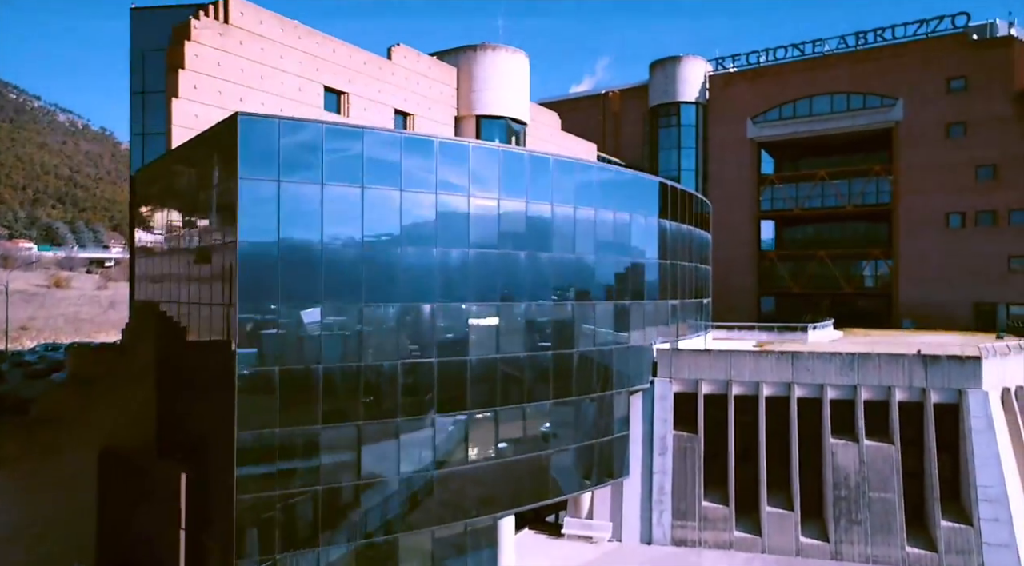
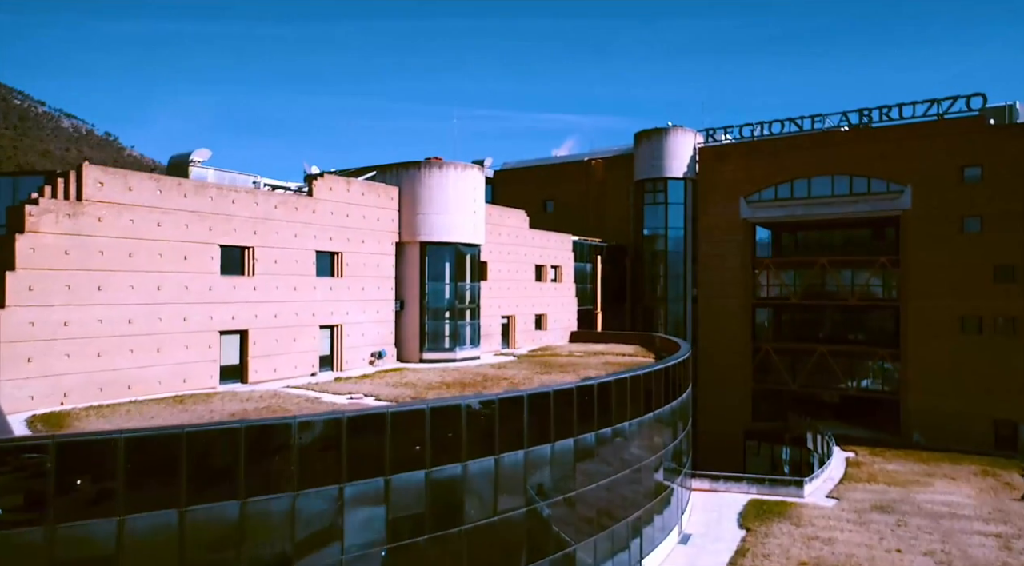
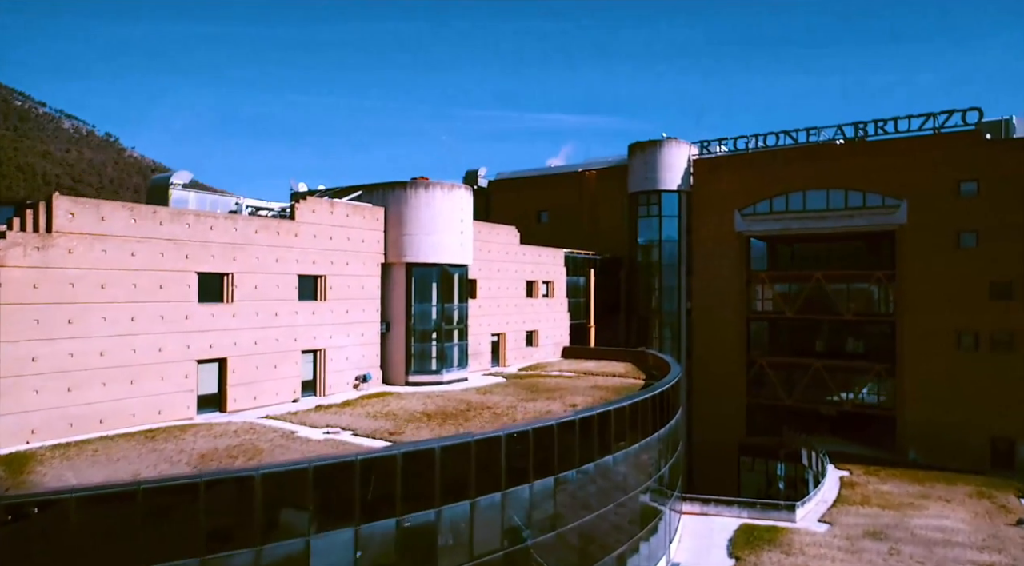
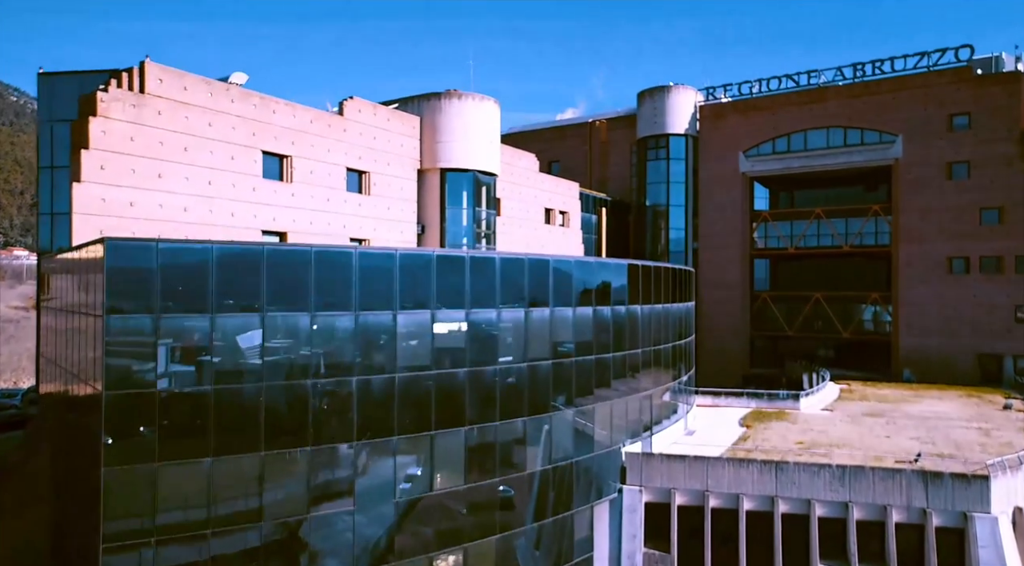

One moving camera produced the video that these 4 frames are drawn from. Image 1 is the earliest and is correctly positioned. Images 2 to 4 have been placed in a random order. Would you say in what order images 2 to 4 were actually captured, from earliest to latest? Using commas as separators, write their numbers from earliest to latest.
4, 2, 3
